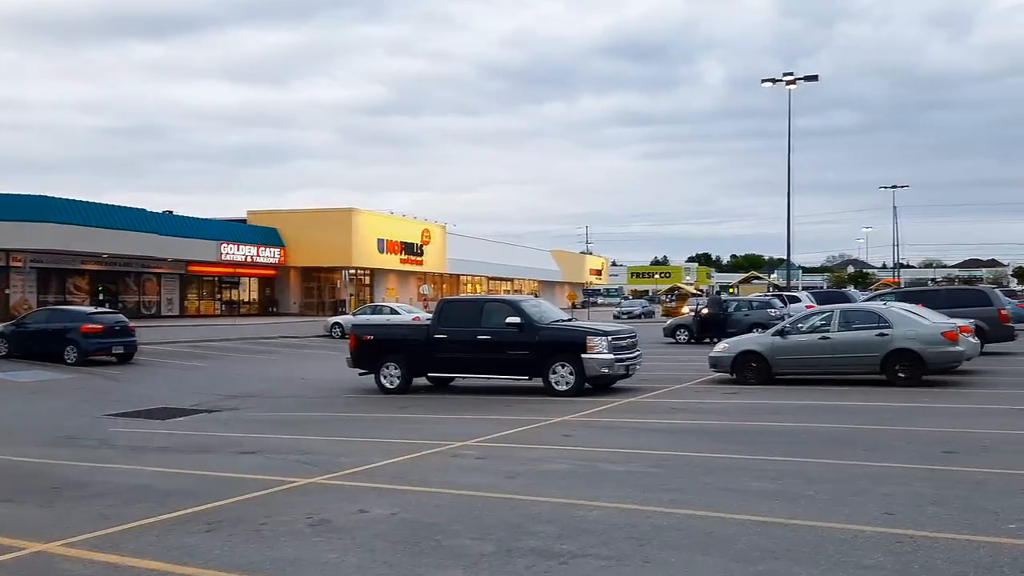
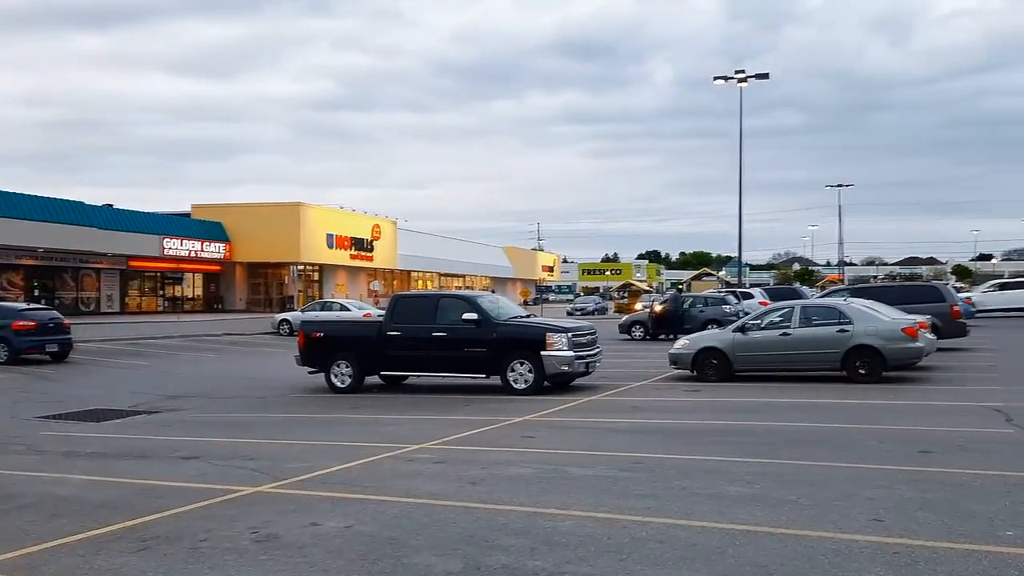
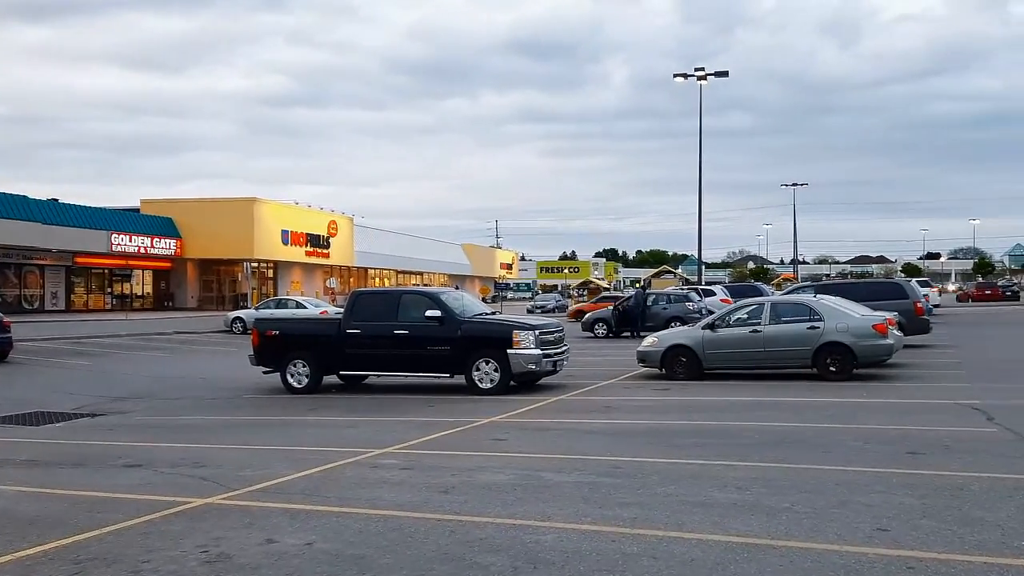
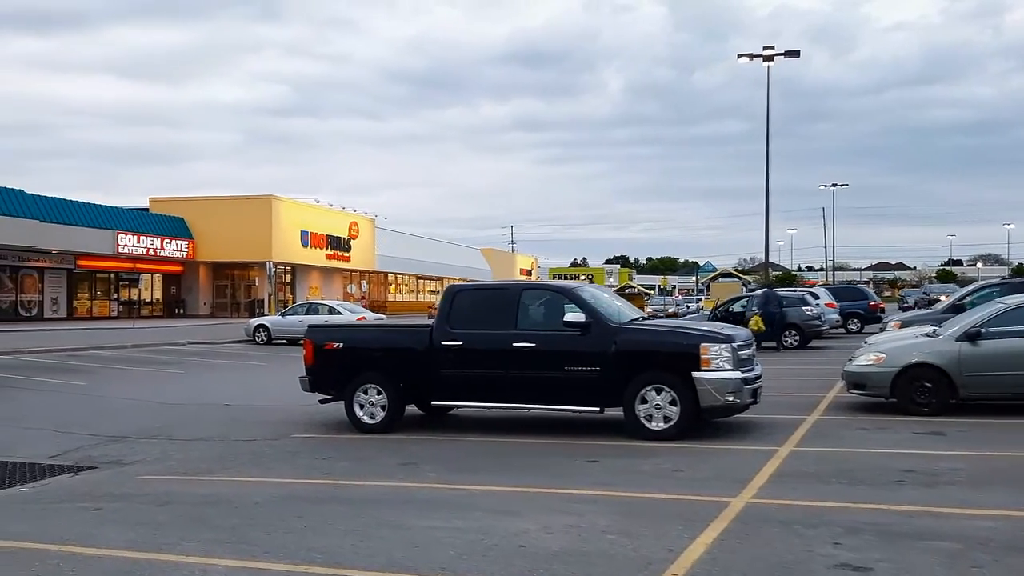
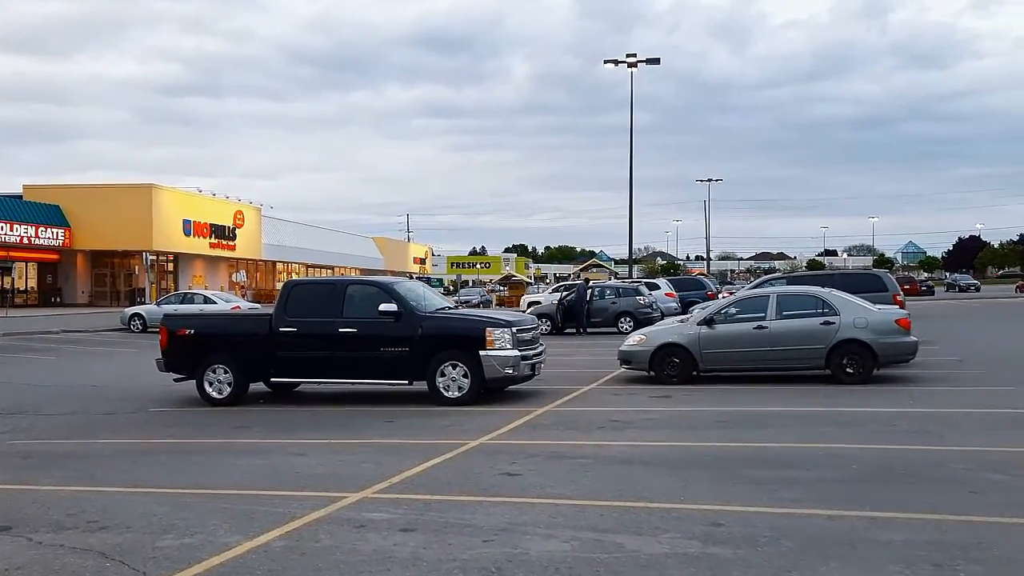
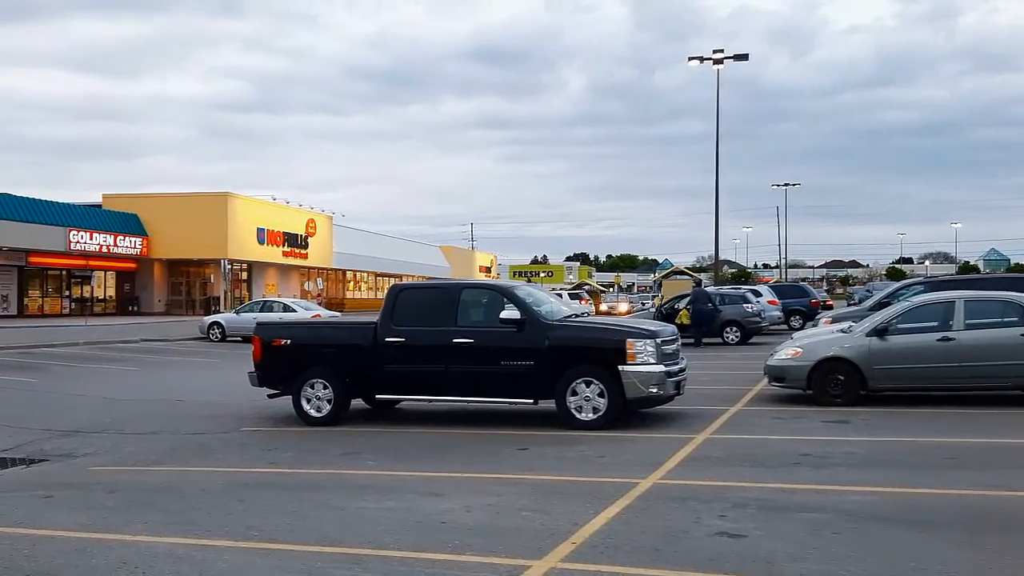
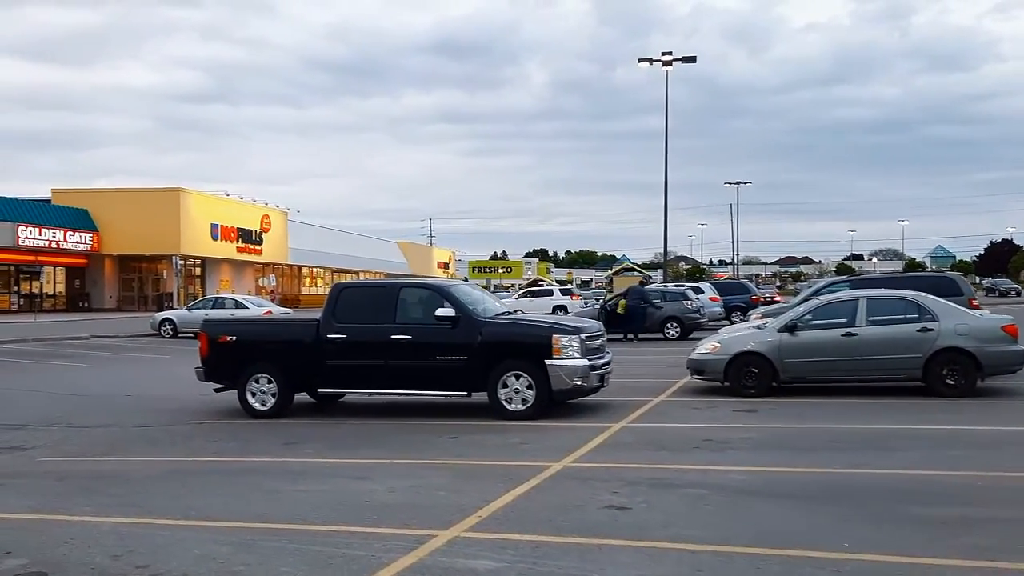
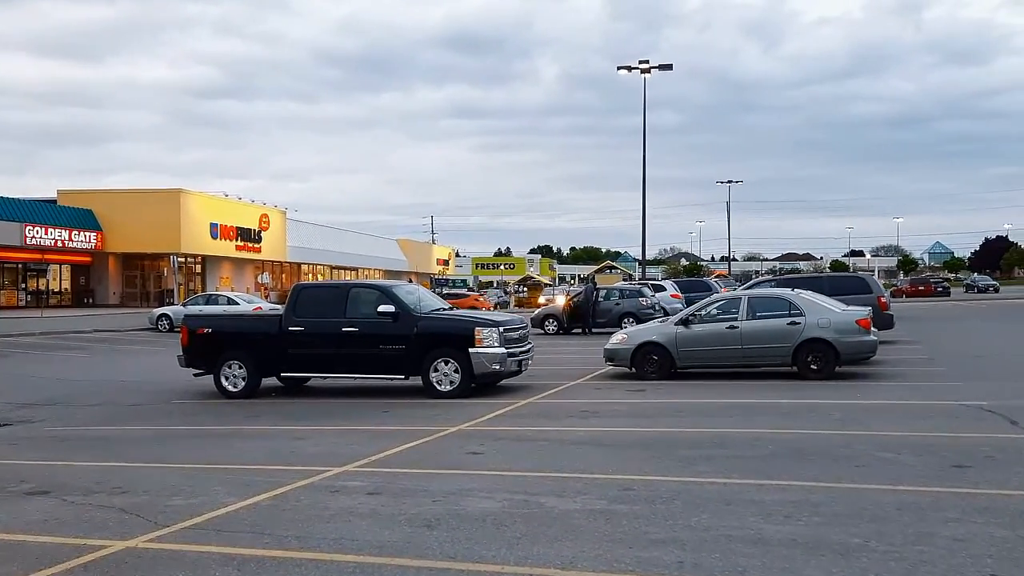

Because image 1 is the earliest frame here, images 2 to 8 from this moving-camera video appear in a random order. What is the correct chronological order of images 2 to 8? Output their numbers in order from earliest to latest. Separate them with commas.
2, 3, 8, 5, 7, 6, 4
